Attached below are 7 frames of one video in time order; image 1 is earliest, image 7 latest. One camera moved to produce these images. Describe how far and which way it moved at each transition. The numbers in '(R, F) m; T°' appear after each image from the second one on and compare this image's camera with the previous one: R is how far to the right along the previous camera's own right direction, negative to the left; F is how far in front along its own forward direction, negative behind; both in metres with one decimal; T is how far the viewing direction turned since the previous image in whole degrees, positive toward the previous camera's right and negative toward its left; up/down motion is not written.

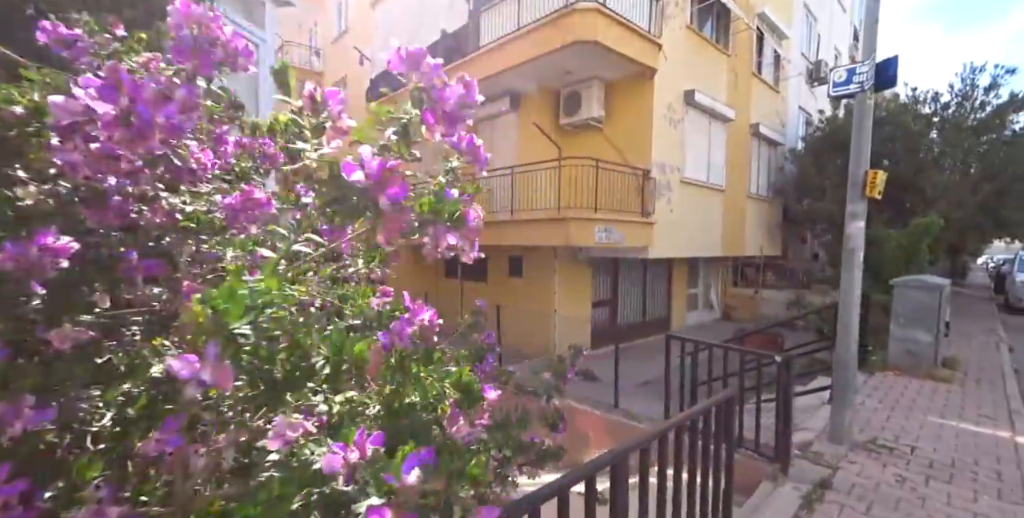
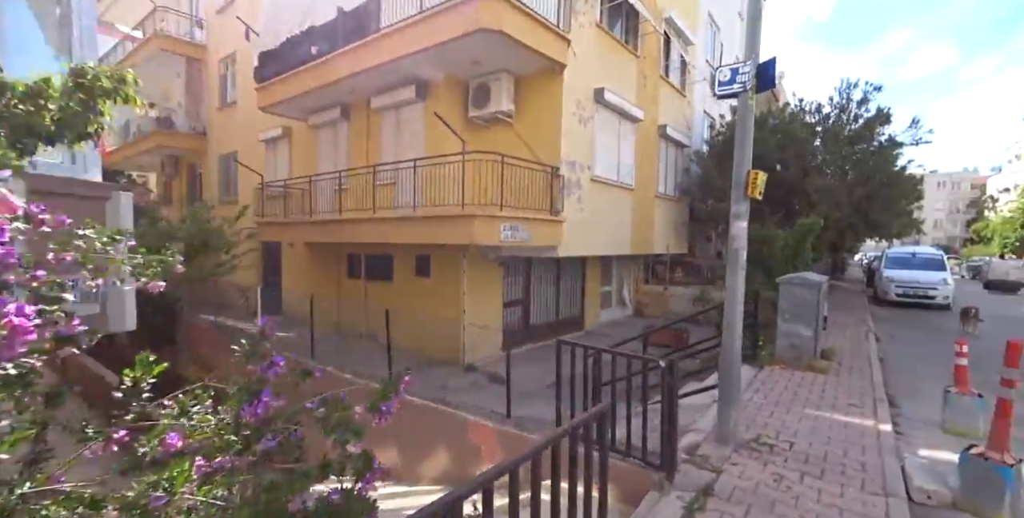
(+0.4, +0.3) m; +8°
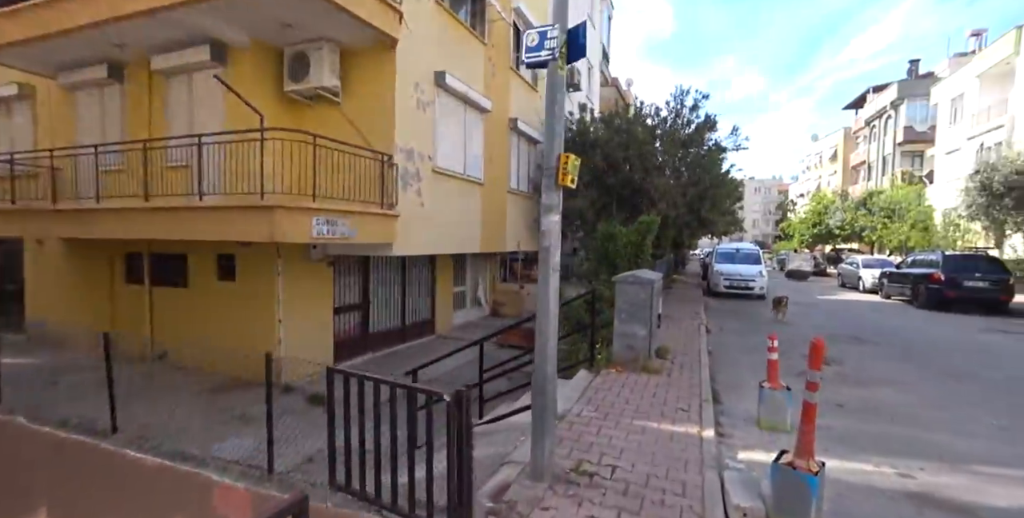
(+0.8, +0.8) m; +15°
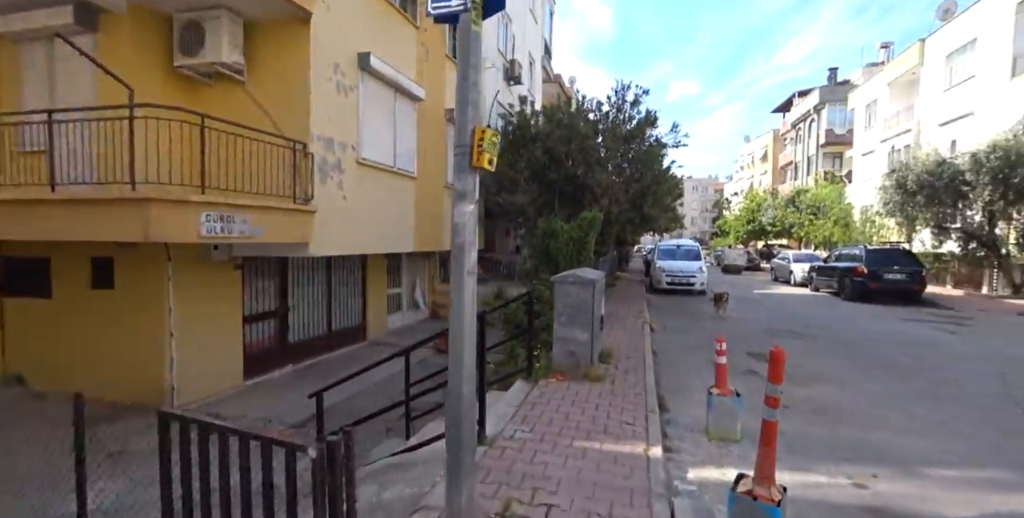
(+0.2, +0.6) m; +6°
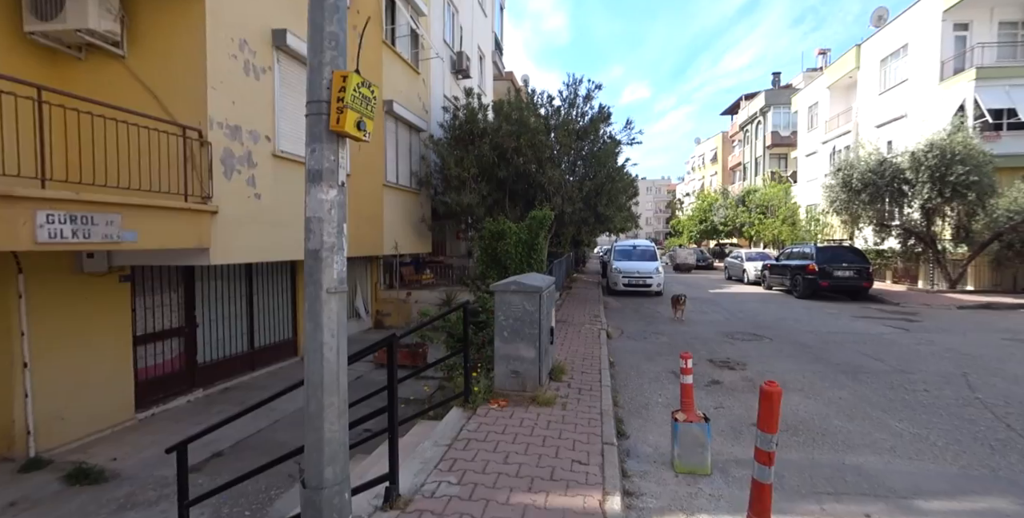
(+0.3, +0.8) m; +5°
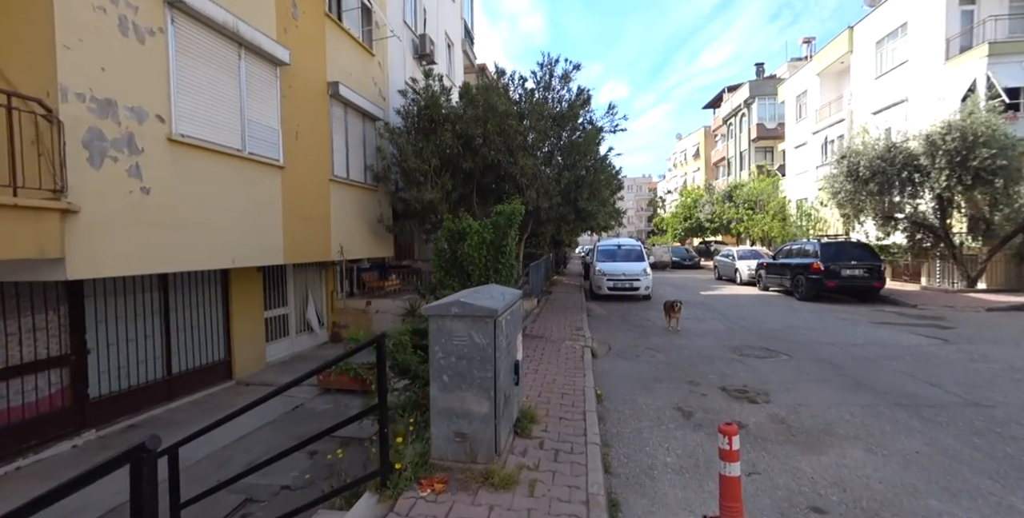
(+0.3, +1.4) m; +2°
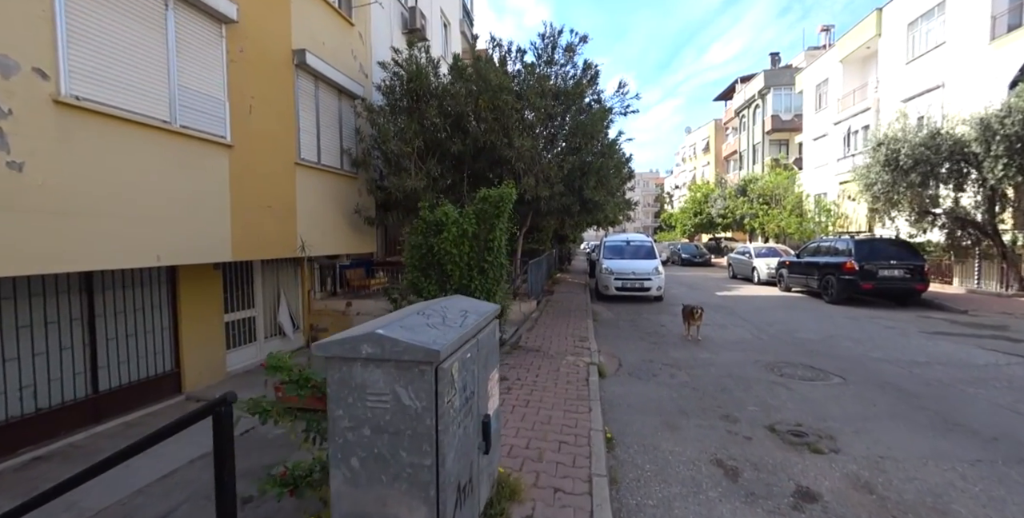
(+0.2, +1.2) m; -1°
